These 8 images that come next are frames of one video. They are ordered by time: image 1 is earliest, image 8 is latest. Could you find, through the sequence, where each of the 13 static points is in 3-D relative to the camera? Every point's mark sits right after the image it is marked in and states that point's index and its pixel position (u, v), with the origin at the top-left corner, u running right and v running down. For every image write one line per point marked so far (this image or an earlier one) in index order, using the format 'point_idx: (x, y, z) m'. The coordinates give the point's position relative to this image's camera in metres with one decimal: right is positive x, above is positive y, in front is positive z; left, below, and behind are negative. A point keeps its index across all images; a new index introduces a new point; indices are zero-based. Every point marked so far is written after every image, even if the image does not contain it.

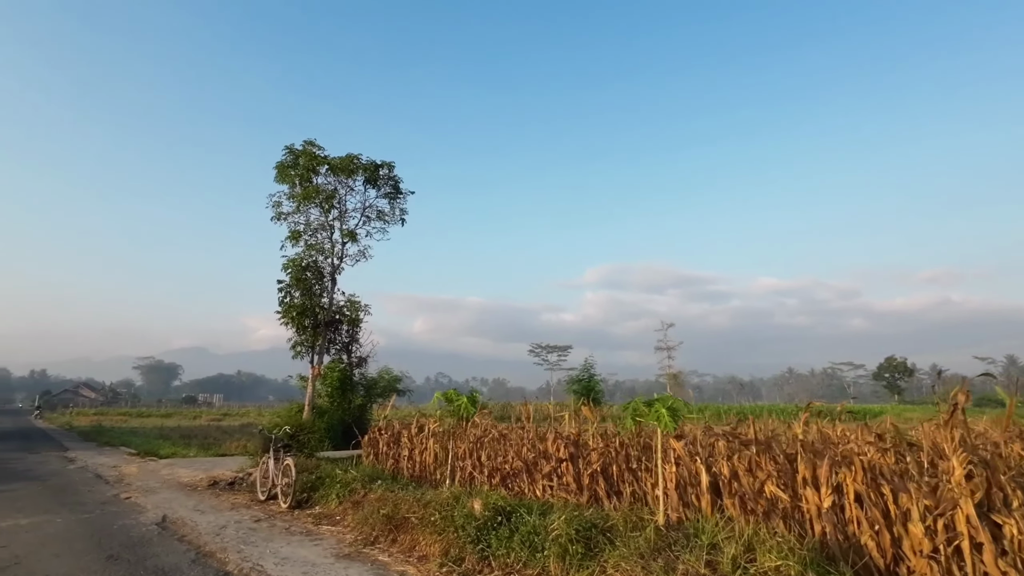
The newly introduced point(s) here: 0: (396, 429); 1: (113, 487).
0: (-2.3, -2.8, +11.1) m
1: (-7.5, -3.7, +10.6) m
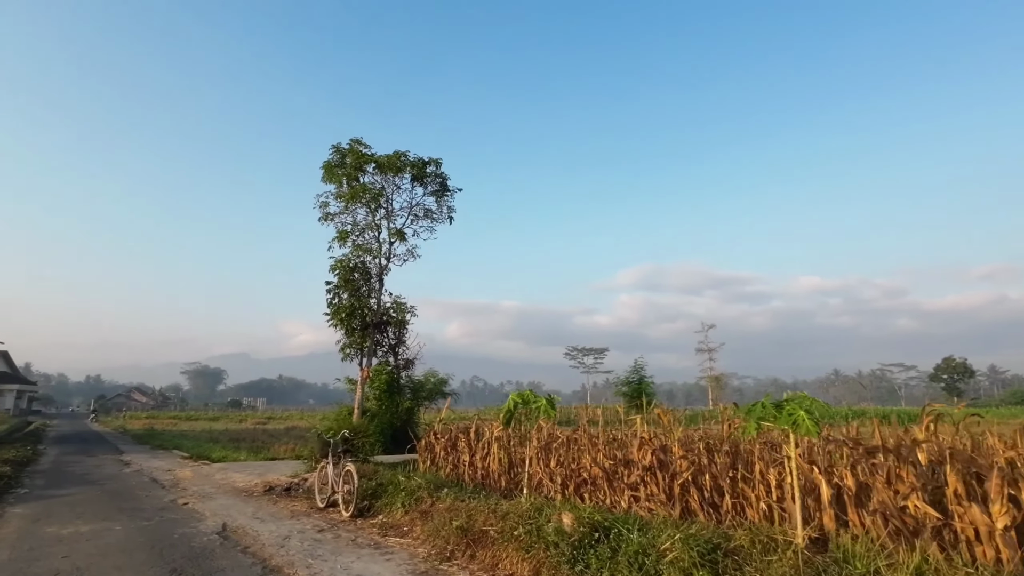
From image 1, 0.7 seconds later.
0: (-1.1, -2.7, +10.6) m
1: (-6.3, -3.8, +10.4) m
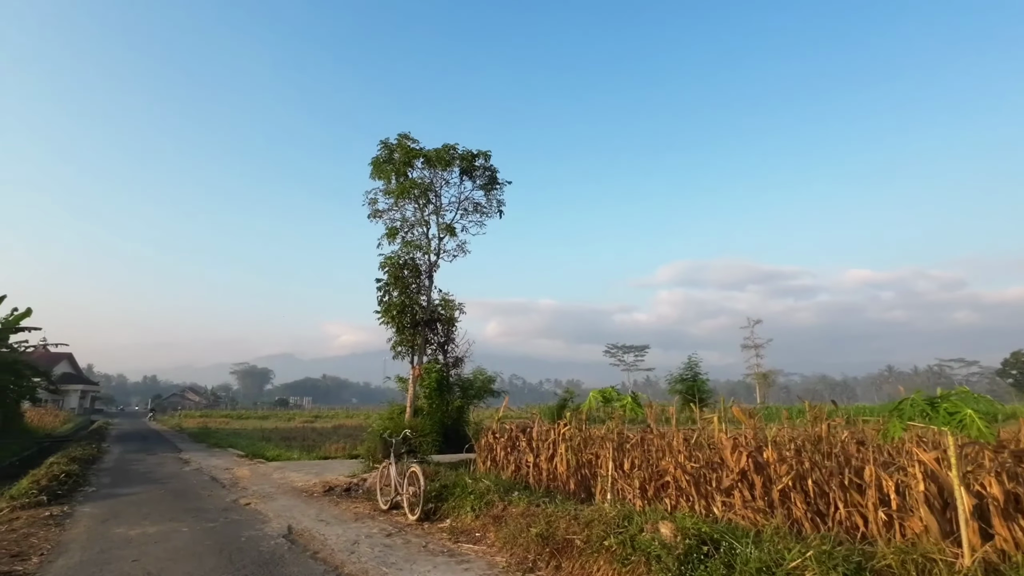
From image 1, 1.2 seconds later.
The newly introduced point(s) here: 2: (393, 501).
0: (0.0, -2.6, +10.2) m
1: (-5.2, -3.7, +10.3) m
2: (-1.7, -3.0, +8.0) m
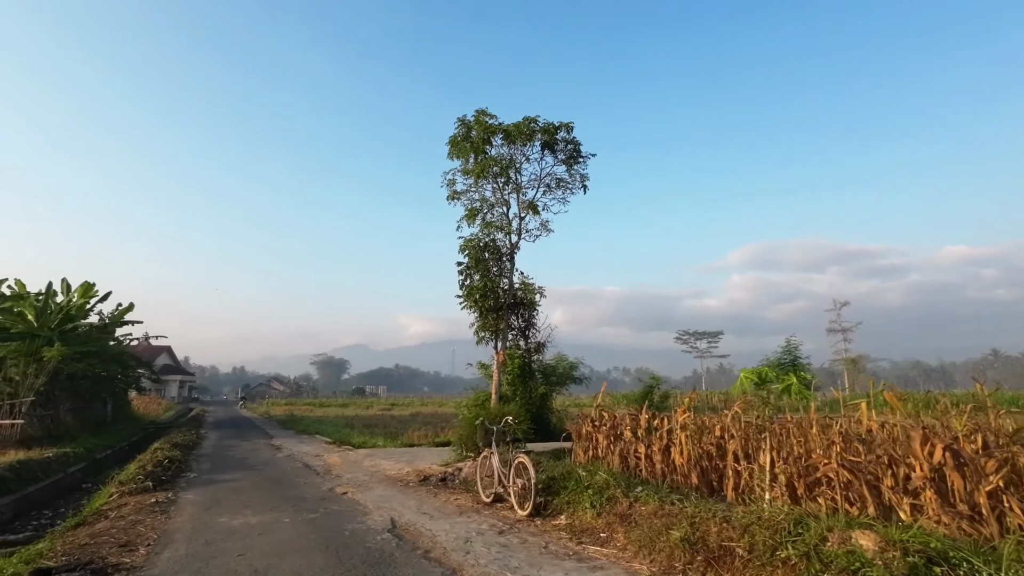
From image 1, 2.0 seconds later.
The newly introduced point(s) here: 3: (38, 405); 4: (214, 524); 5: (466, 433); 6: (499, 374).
0: (+1.8, -2.2, +9.4) m
1: (-3.4, -3.4, +10.1) m
2: (-0.2, -2.7, +7.4) m
3: (-15.7, -3.9, +18.6) m
4: (-3.4, -2.7, +6.5) m
5: (-0.9, -2.7, +10.5) m
6: (-0.3, -2.4, +15.3) m
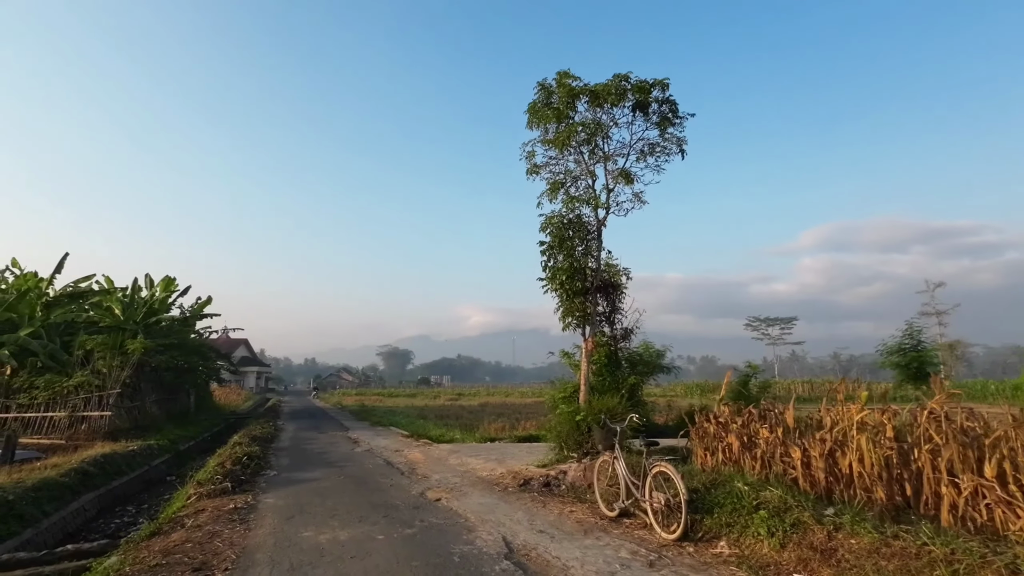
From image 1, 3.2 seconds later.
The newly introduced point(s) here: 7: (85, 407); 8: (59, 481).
0: (+3.4, -1.8, +7.9) m
1: (-1.6, -3.1, +9.1) m
2: (+1.2, -2.4, +6.1) m
3: (-13.0, -3.7, +18.9) m
4: (-2.1, -2.5, +5.5) m
5: (+0.9, -2.4, +9.3) m
6: (+1.9, -1.9, +14.0) m
7: (-13.1, -3.6, +17.2) m
8: (-7.8, -3.3, +9.7) m
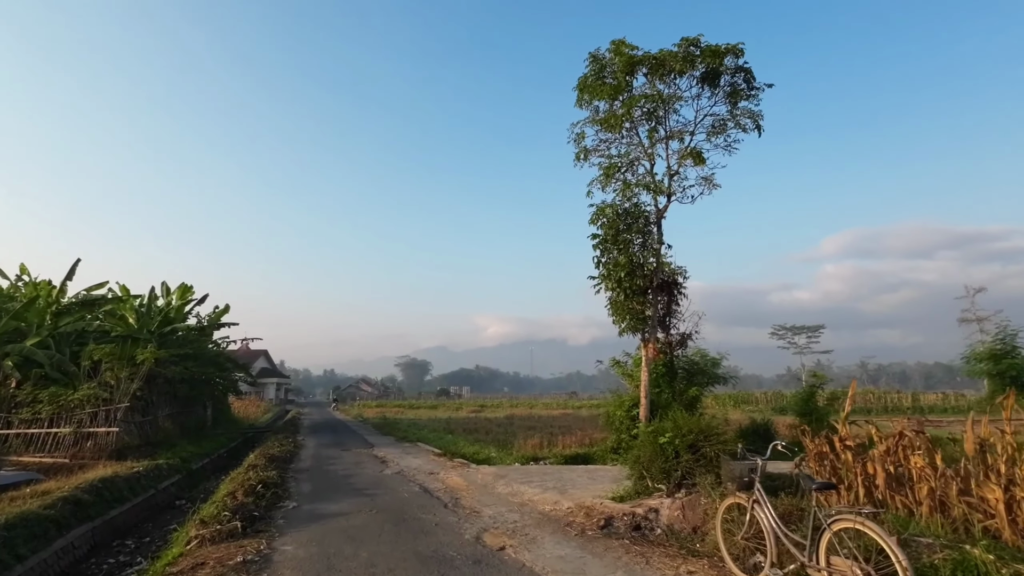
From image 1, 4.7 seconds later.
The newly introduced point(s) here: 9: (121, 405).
0: (+4.2, -1.7, +6.1) m
1: (-0.7, -3.0, +7.5) m
2: (+2.0, -2.2, +4.3) m
3: (-11.8, -3.8, +17.5) m
4: (-1.3, -2.3, +3.9) m
5: (+1.8, -2.3, +7.6) m
6: (+3.0, -1.9, +12.3) m
7: (-11.9, -3.8, +15.9) m
8: (-6.8, -3.3, +8.2) m
9: (-11.3, -3.4, +16.3) m
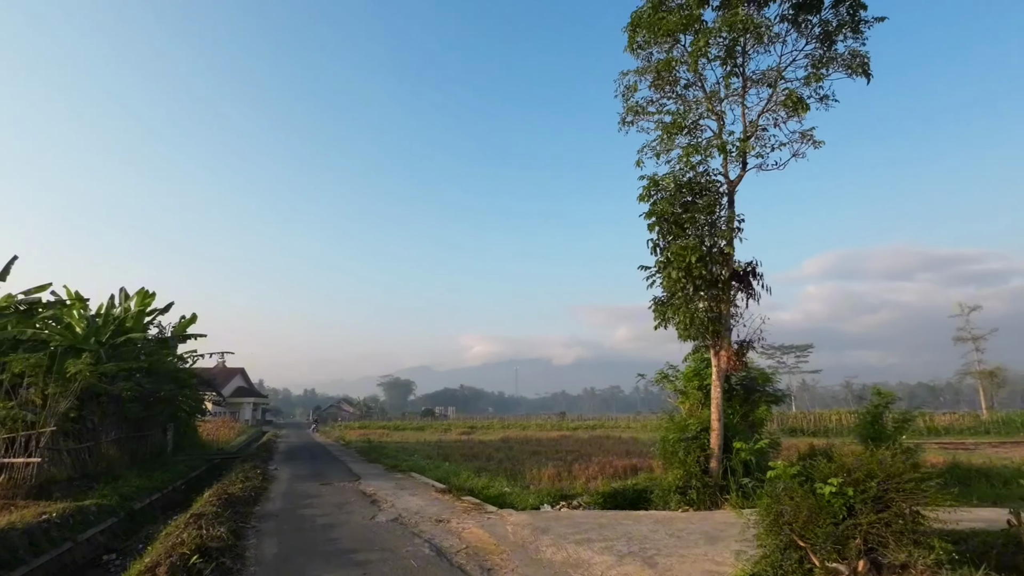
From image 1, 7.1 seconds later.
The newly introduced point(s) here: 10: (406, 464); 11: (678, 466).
0: (+5.0, -1.3, +3.5) m
1: (0.0, -2.7, +4.7) m
2: (+2.8, -1.8, +1.6) m
3: (-11.4, -3.8, +14.4) m
4: (-0.5, -1.9, +1.1) m
5: (+2.5, -1.9, +4.9) m
6: (+3.5, -1.8, +9.6) m
7: (-11.5, -3.7, +12.8) m
8: (-6.2, -3.0, +5.2) m
9: (-10.9, -3.3, +13.2) m
10: (-3.5, -5.9, +18.8) m
11: (+2.8, -3.0, +9.3) m
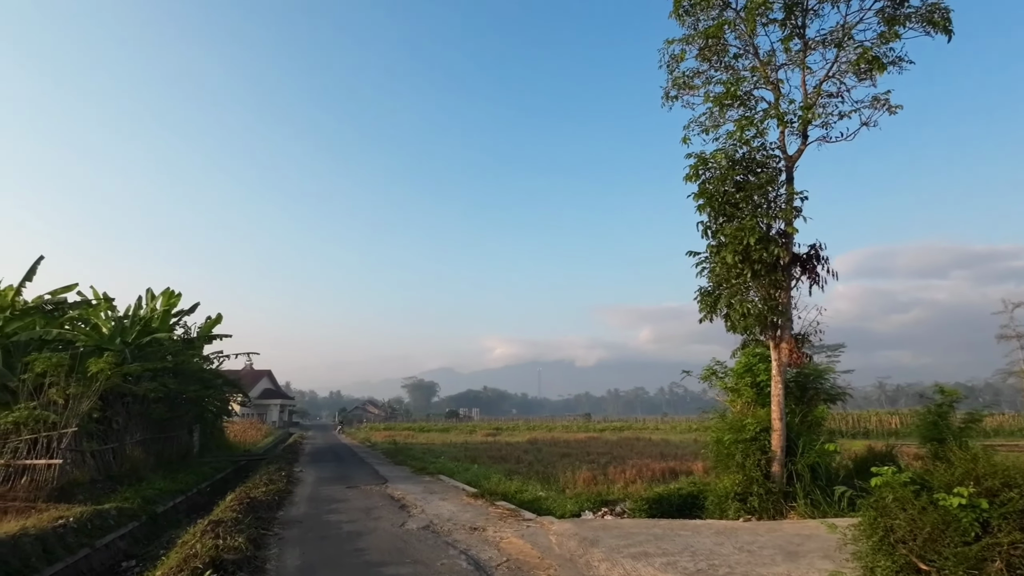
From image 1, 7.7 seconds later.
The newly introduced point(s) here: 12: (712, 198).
0: (+5.3, -1.1, +2.5) m
1: (+0.4, -2.5, +3.9) m
2: (+3.1, -1.6, +0.8) m
3: (-10.5, -3.7, +14.1) m
4: (-0.2, -1.7, +0.4) m
5: (+2.9, -1.7, +4.0) m
6: (+4.1, -1.6, +8.7) m
7: (-10.7, -3.6, +12.5) m
8: (-5.7, -2.8, +4.7) m
9: (-10.1, -3.3, +12.9) m
10: (-2.5, -5.8, +18.1) m
11: (+3.4, -2.7, +8.5) m
12: (+3.2, +1.5, +8.8) m
